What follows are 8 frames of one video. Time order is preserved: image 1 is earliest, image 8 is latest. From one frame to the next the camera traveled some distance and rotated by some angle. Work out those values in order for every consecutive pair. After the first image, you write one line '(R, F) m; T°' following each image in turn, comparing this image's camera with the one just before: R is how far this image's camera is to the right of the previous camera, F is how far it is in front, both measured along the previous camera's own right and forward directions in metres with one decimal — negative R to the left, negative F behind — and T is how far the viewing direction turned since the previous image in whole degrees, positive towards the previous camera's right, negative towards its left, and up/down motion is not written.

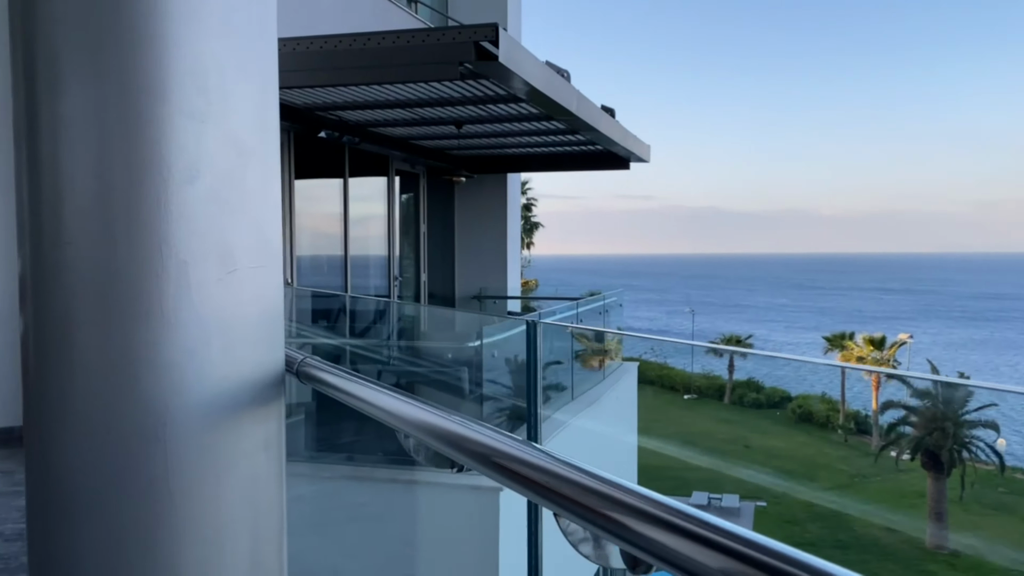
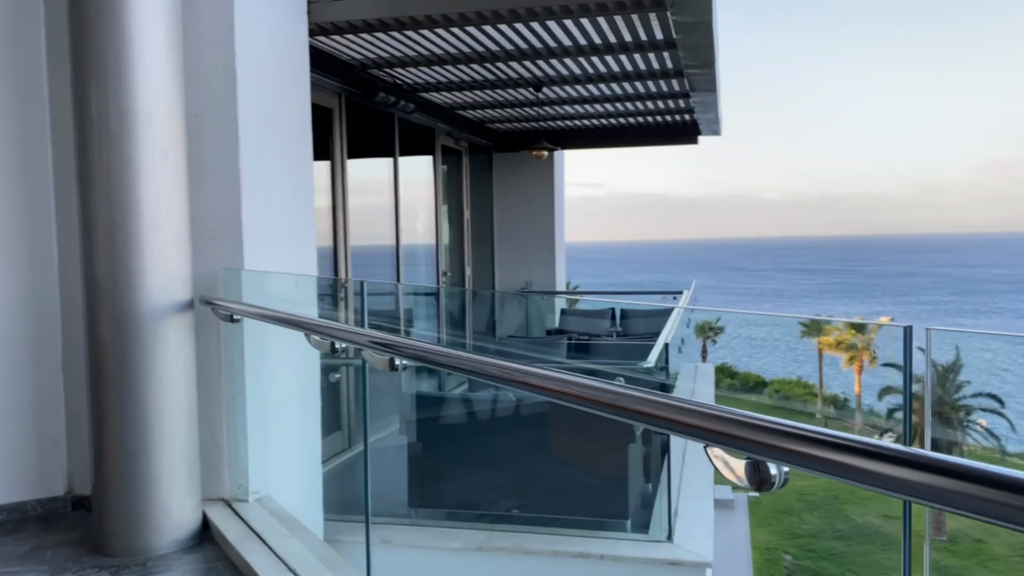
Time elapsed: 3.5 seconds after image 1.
(-1.0, +1.2) m; +3°
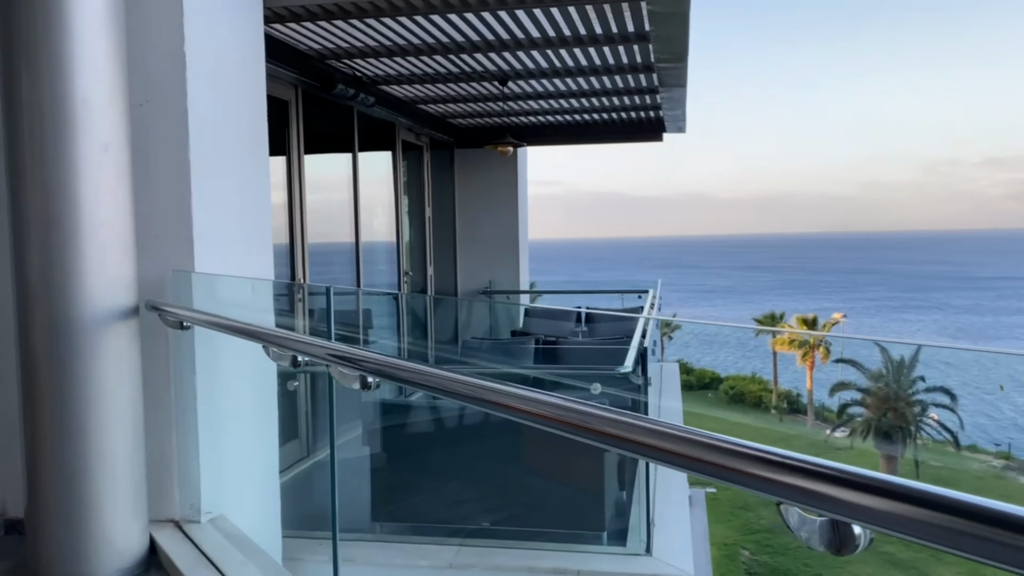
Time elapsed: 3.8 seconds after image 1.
(-0.1, +0.2) m; +3°
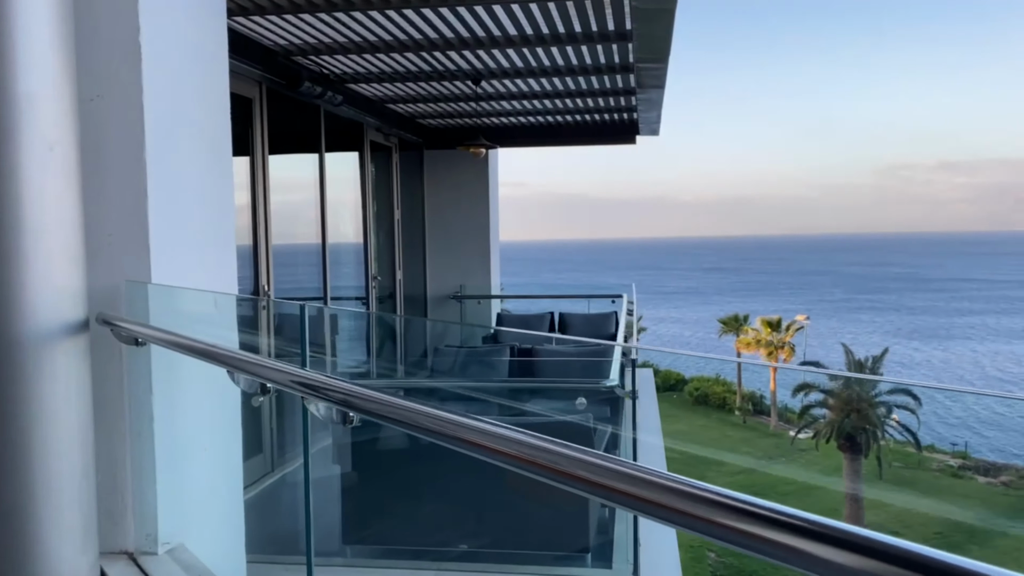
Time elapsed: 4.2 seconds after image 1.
(-0.1, +0.2) m; +2°
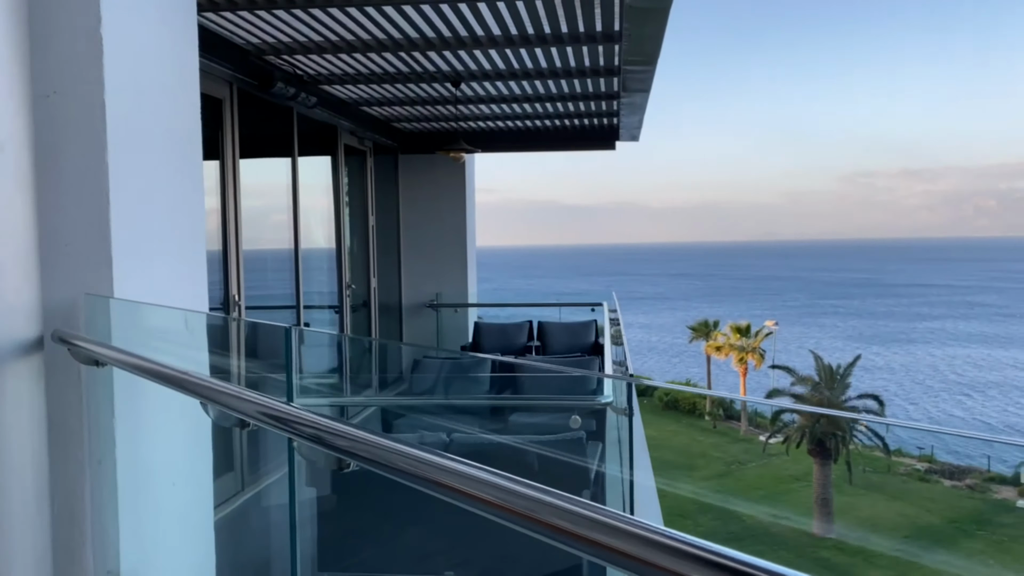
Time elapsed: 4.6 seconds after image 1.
(-0.1, +0.2) m; +2°
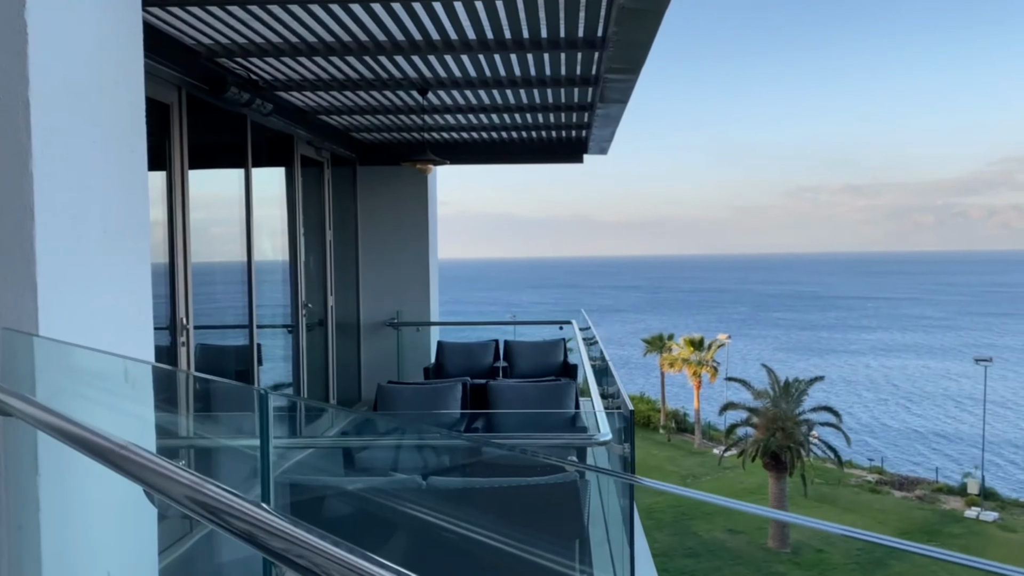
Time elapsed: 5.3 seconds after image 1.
(-0.1, +0.3) m; +3°
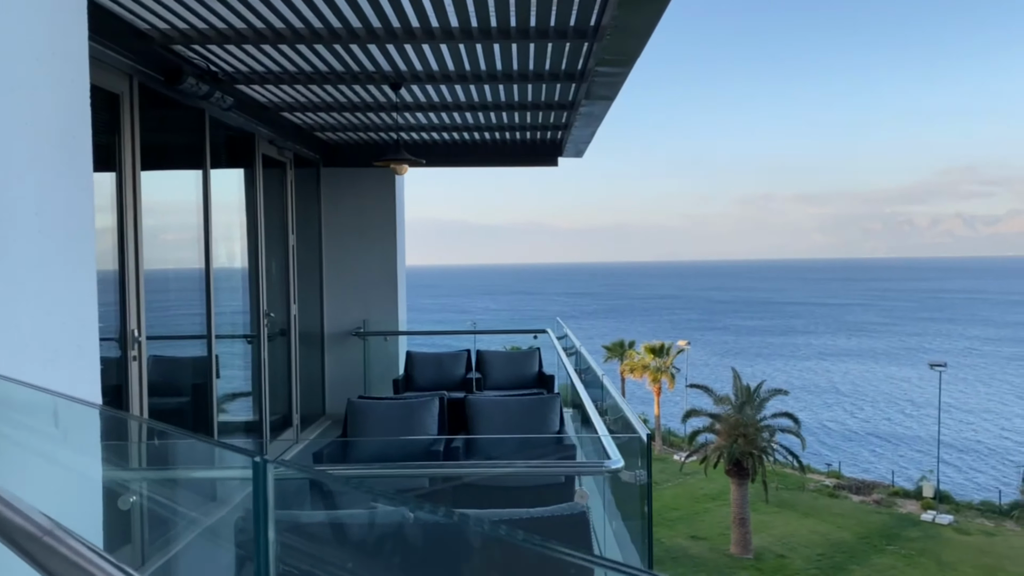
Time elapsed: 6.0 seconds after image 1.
(-0.1, +0.3) m; +3°
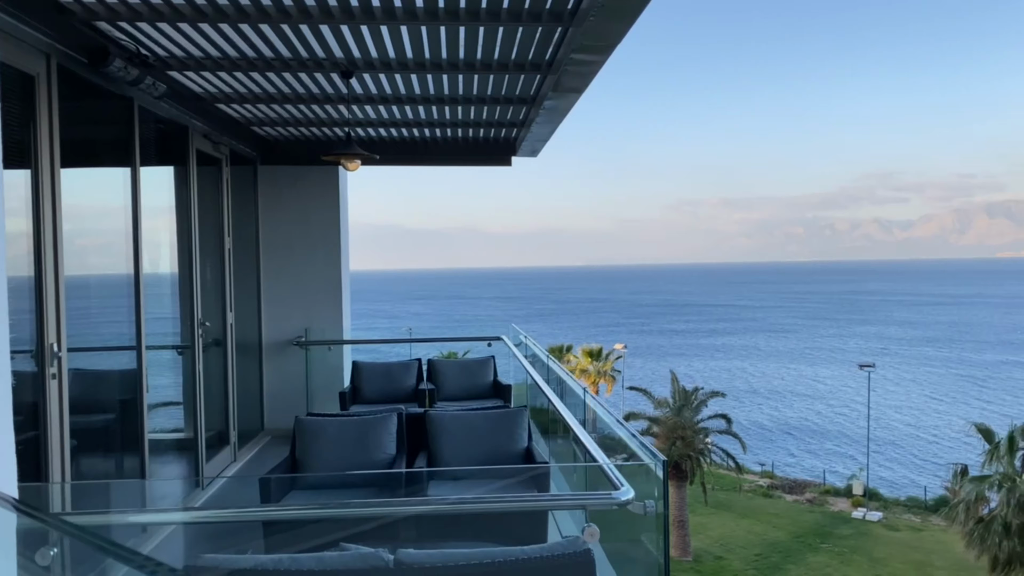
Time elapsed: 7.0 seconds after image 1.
(-0.2, +0.3) m; +5°
